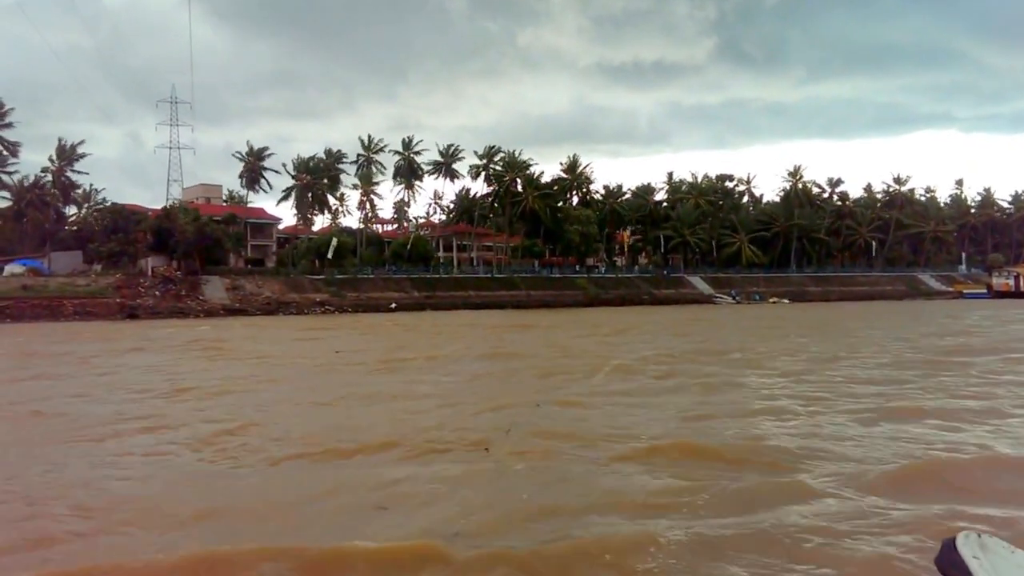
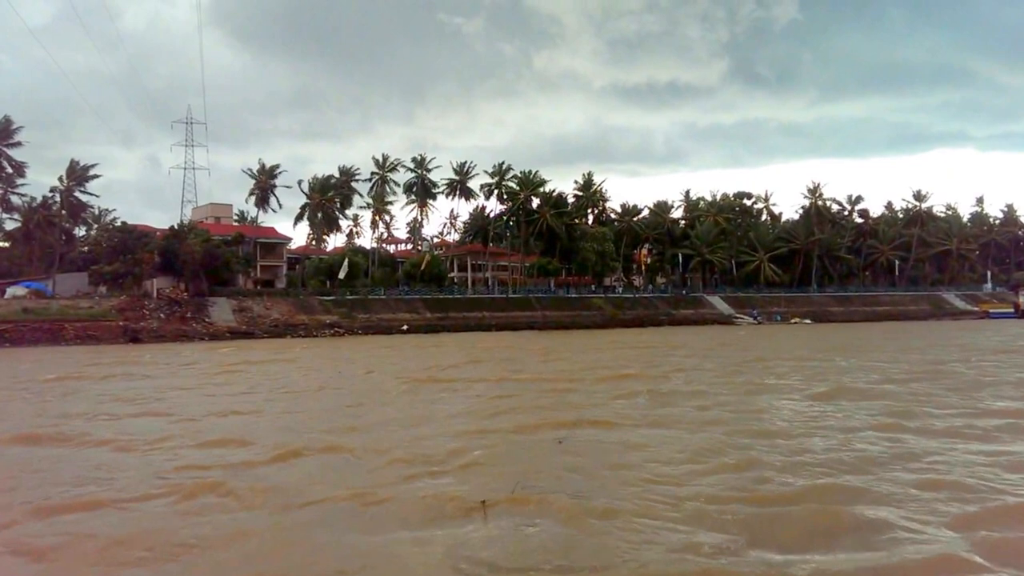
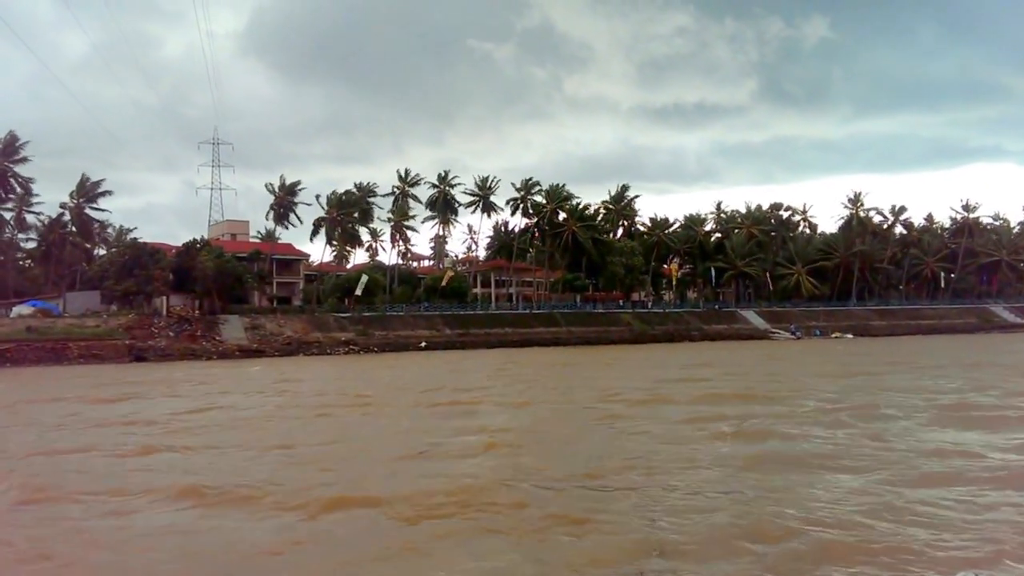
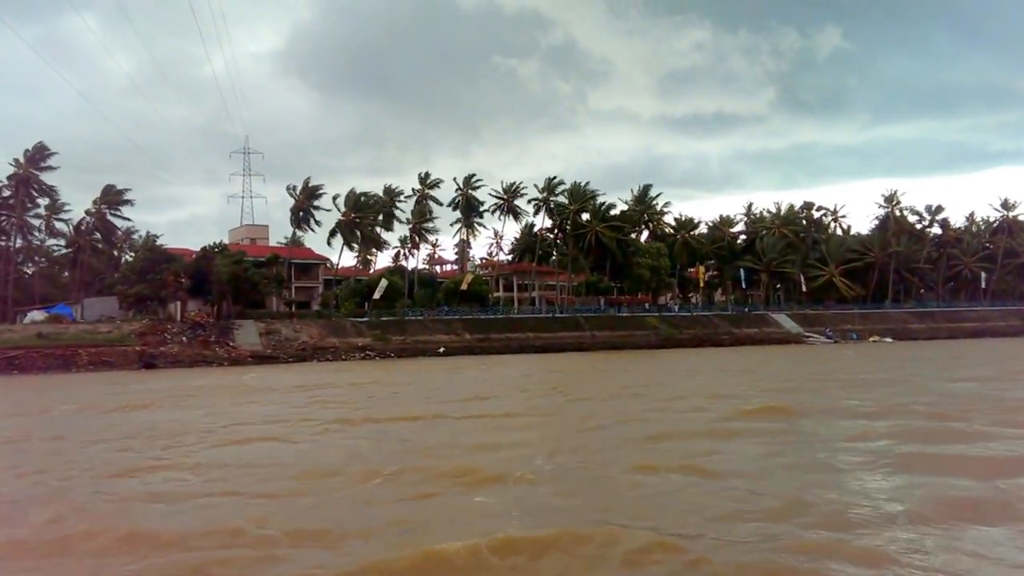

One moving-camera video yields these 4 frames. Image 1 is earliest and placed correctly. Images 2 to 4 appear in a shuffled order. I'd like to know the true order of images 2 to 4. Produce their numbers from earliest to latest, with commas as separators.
2, 3, 4
